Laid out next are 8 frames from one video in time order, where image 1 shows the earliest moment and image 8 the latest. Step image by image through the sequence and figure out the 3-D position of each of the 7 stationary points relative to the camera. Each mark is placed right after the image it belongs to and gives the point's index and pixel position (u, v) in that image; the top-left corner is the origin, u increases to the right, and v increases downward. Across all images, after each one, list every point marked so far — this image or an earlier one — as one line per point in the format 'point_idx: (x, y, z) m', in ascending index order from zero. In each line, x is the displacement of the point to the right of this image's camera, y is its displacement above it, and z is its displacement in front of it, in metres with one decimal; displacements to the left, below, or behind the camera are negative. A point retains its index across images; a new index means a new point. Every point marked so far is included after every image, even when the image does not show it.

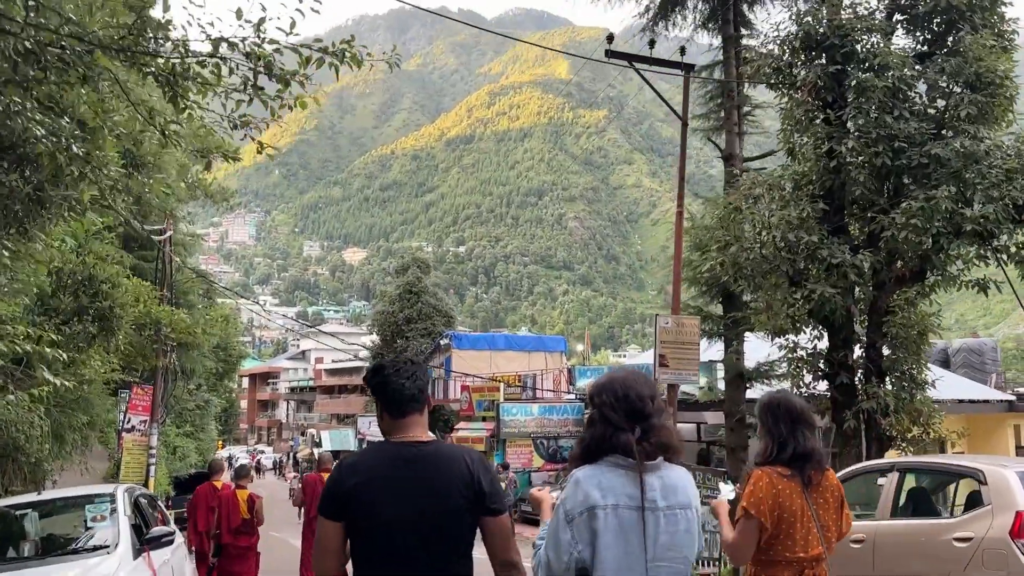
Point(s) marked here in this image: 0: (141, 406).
0: (-6.3, -1.9, +12.5) m
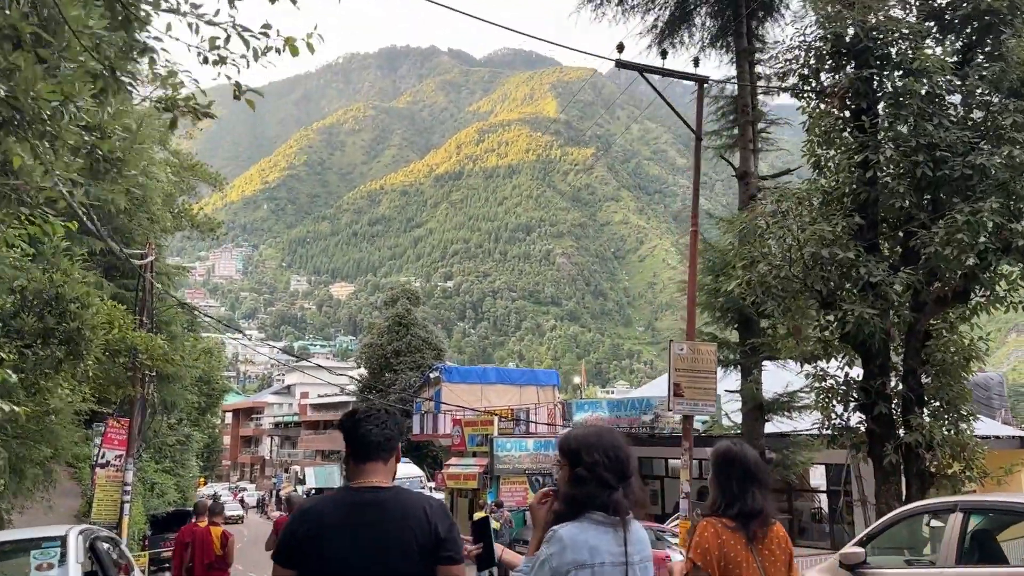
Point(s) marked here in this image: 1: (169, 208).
0: (-6.4, -2.4, +12.0) m
1: (-8.7, +2.1, +19.0) m
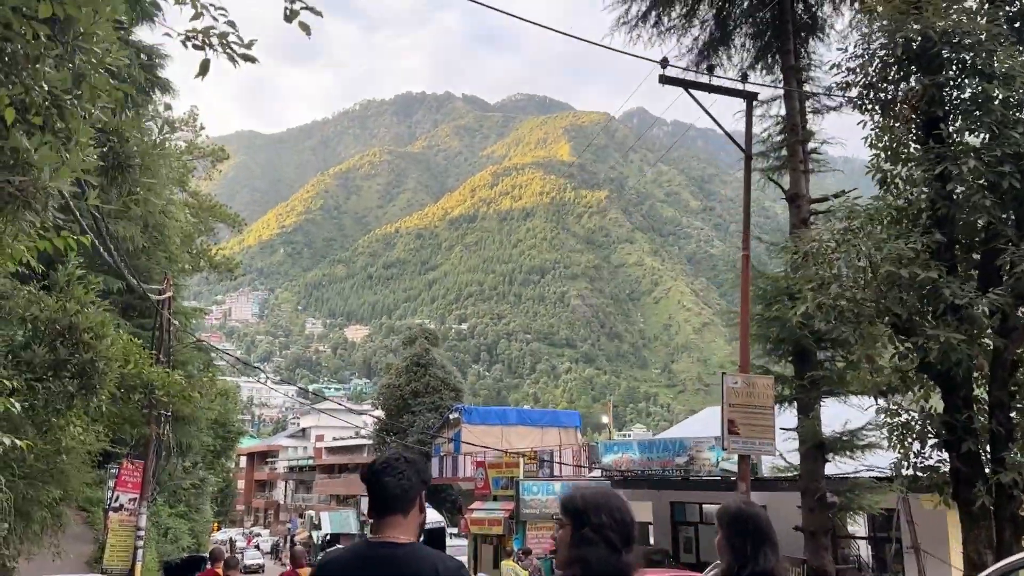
0: (-6.0, -3.0, +11.7) m
1: (-8.2, +1.1, +19.0) m
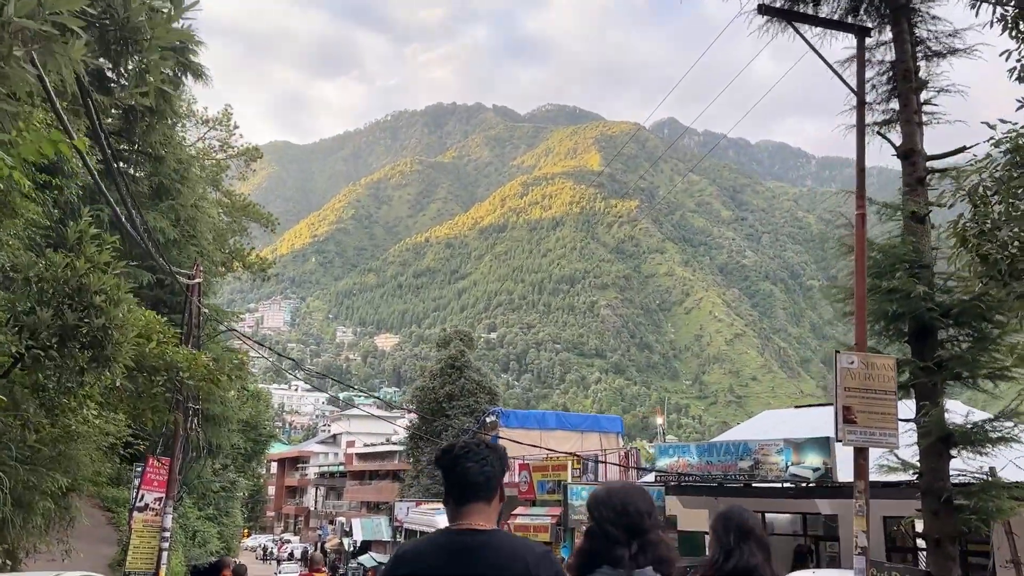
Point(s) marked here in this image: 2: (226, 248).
0: (-5.4, -2.9, +11.3) m
1: (-7.3, +1.1, +18.7) m
2: (-7.5, +1.0, +19.6) m
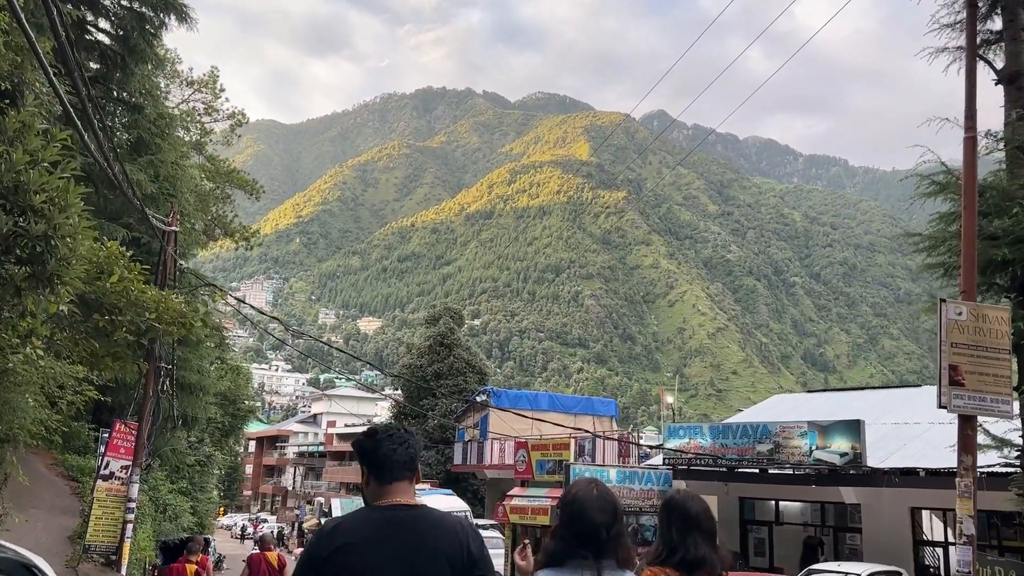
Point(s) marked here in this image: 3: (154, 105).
0: (-5.5, -2.3, +10.6) m
1: (-7.4, +1.8, +17.9) m
2: (-7.7, +1.8, +18.8) m
3: (-6.9, +3.6, +14.4) m
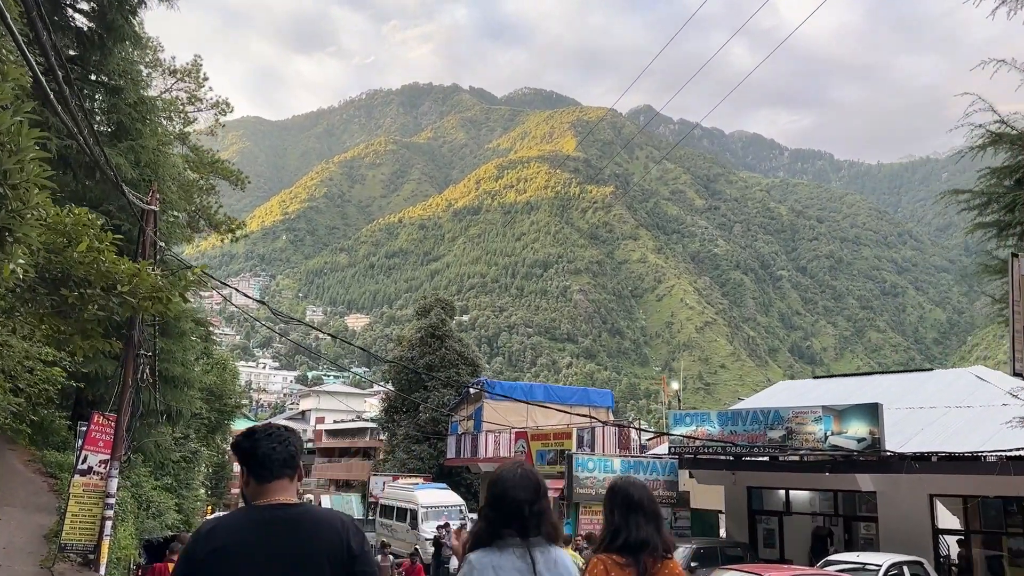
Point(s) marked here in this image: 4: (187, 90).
0: (-5.6, -2.2, +10.2) m
1: (-7.6, +2.0, +17.5) m
2: (-7.9, +2.0, +18.3) m
3: (-7.1, +3.7, +14.0) m
4: (-8.6, +5.3, +19.8) m
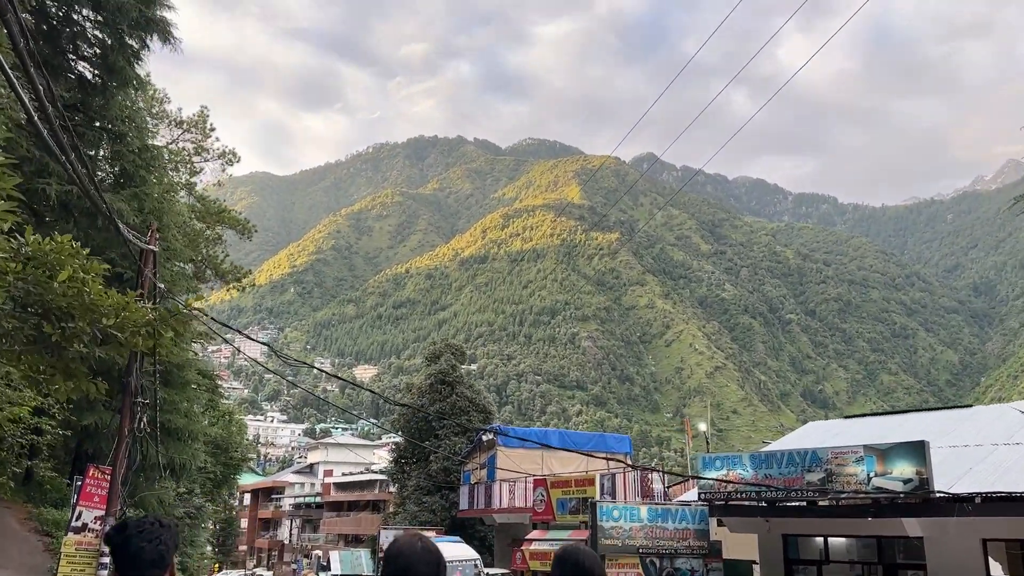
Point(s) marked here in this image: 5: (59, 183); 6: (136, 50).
0: (-5.3, -2.8, +9.8) m
1: (-7.4, +0.8, +17.4) m
2: (-7.7, +0.8, +18.2) m
3: (-6.9, +2.8, +14.0) m
4: (-8.4, +3.9, +19.9) m
5: (-7.3, +1.7, +12.0) m
6: (-7.0, +4.4, +13.8) m
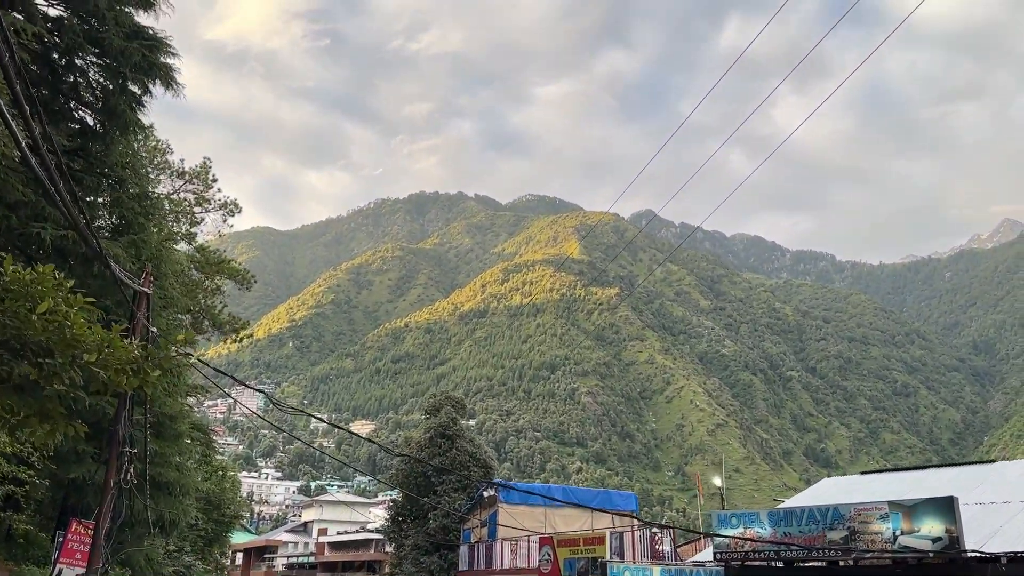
0: (-5.3, -3.4, +9.4) m
1: (-7.3, -0.3, +17.2) m
2: (-7.6, -0.5, +18.0) m
3: (-6.9, +1.9, +13.9) m
4: (-8.4, +2.6, +19.9) m
5: (-7.2, +0.9, +11.9) m
6: (-7.0, +3.5, +13.9) m
